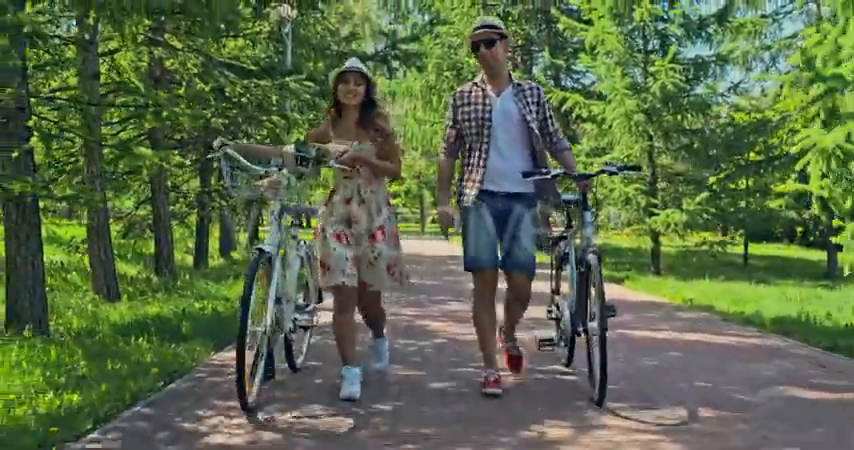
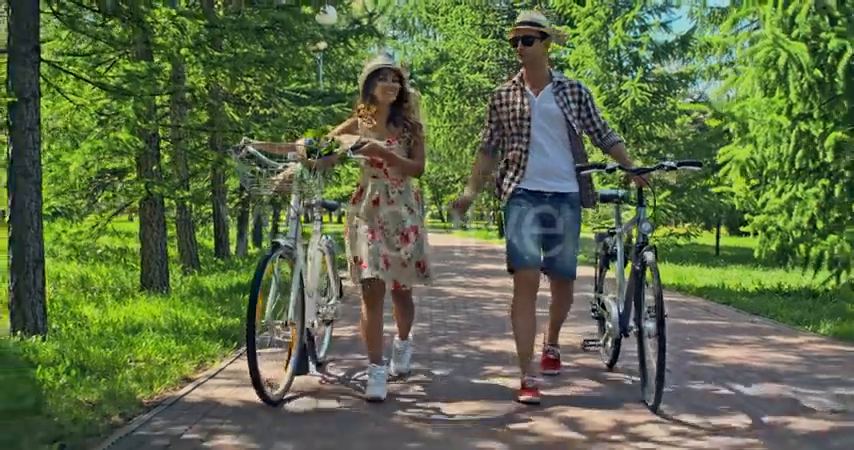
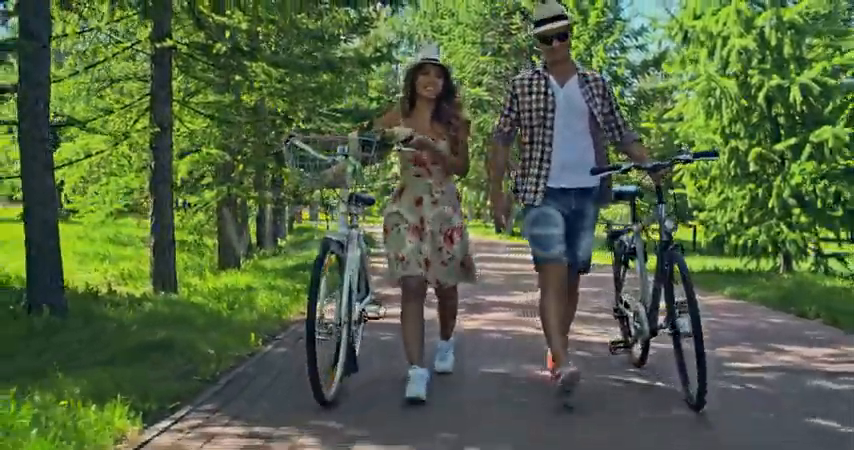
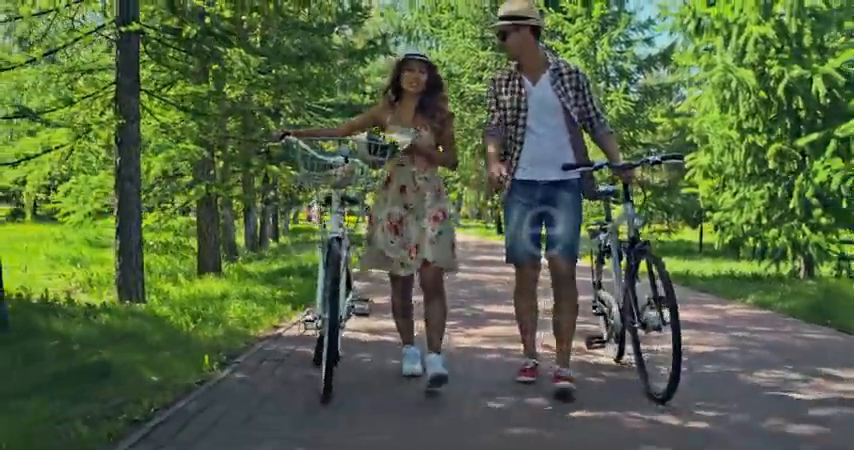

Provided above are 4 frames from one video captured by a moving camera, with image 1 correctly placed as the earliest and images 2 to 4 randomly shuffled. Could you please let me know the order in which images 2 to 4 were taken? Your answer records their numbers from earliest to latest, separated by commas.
2, 4, 3
